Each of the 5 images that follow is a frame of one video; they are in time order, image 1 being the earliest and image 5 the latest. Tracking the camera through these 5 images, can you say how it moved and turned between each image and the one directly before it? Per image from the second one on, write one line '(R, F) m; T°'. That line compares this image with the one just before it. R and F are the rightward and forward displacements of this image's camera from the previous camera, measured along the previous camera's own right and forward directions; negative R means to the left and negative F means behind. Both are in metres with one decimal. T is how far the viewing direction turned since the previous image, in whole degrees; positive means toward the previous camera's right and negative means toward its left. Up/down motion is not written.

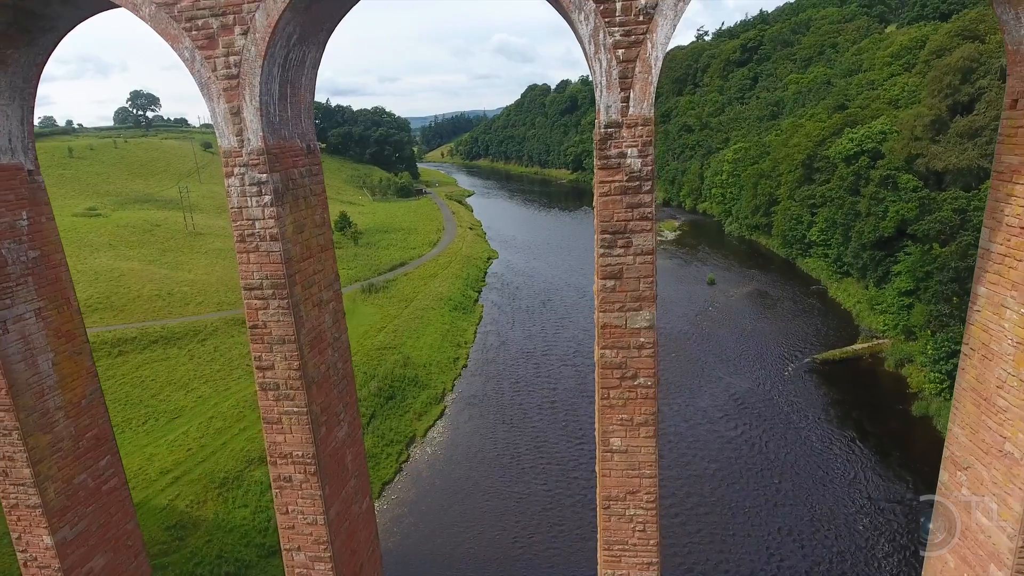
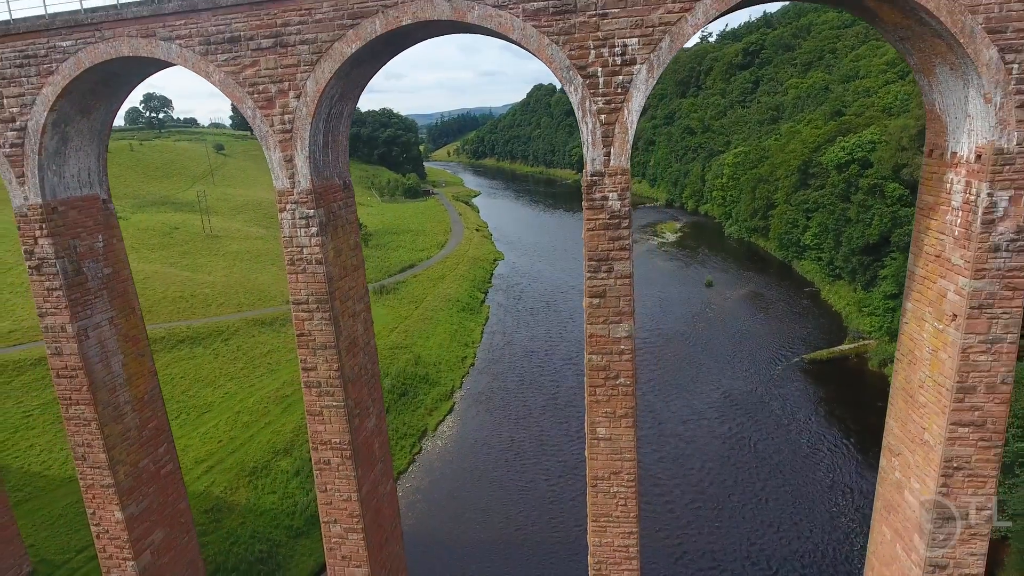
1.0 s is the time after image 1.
(0.0, -0.9) m; -1°
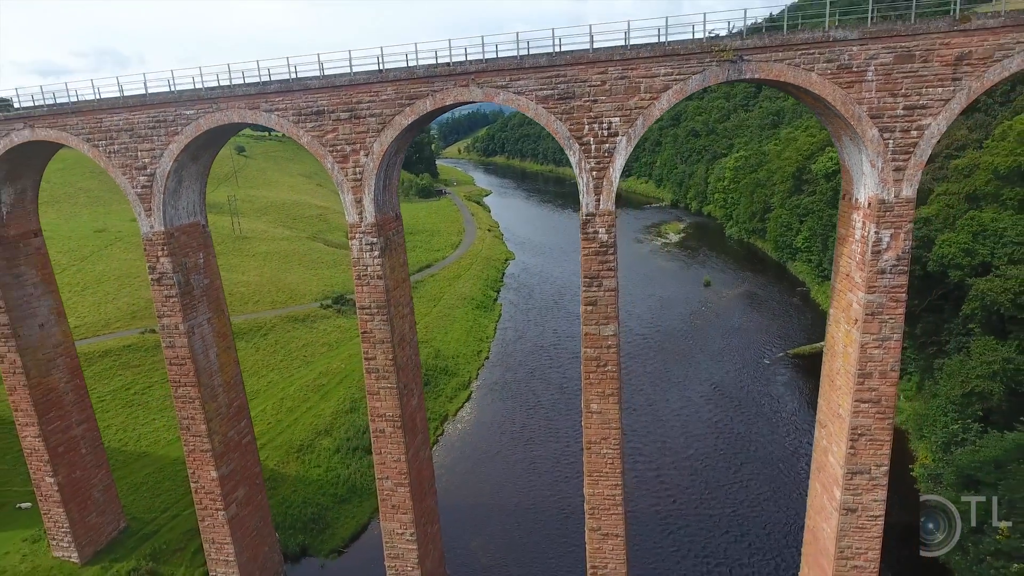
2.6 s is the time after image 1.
(-0.1, -1.7) m; -1°
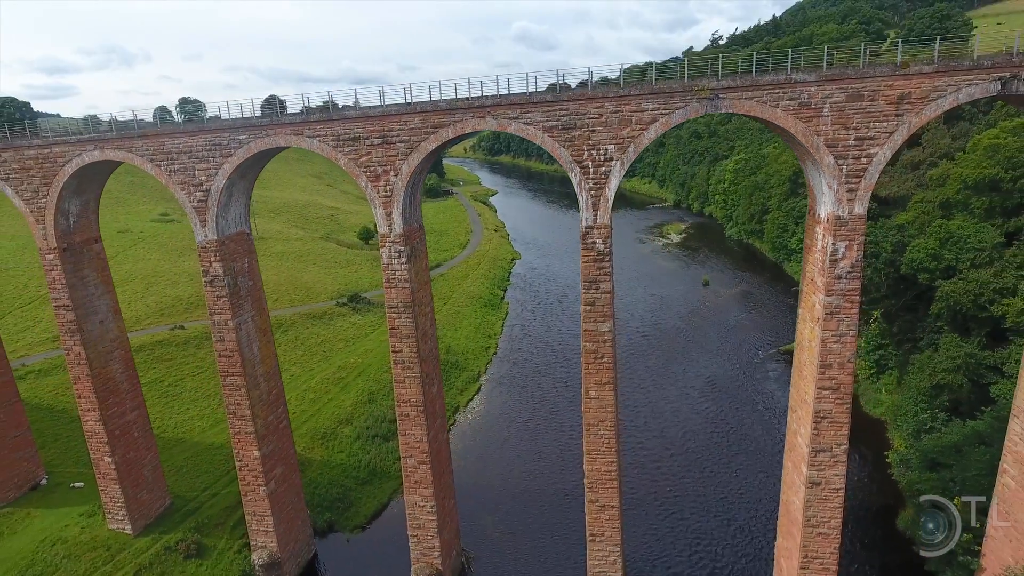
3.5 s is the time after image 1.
(-0.1, -1.1) m; 0°
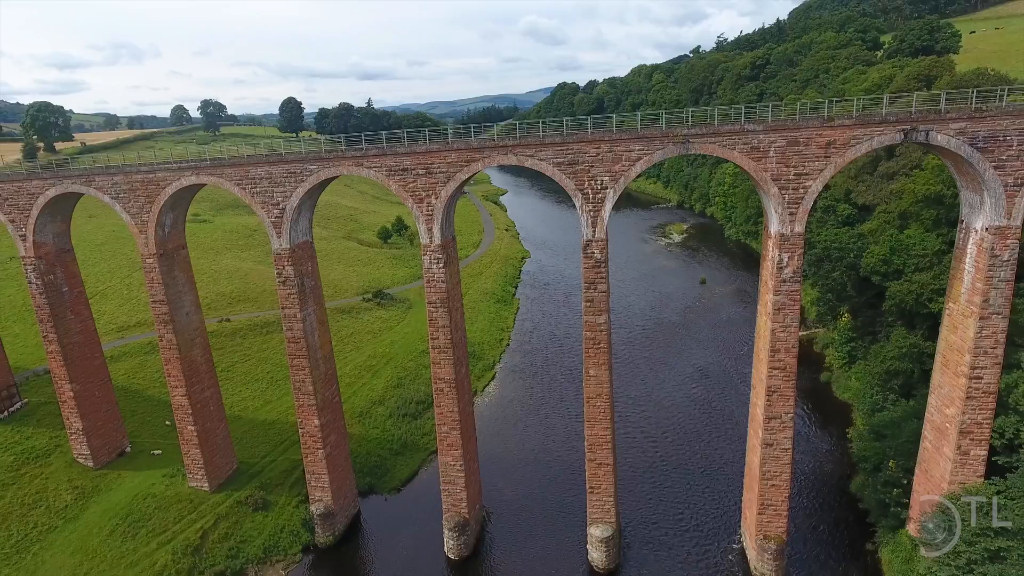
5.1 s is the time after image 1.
(-0.1, -2.1) m; -1°
